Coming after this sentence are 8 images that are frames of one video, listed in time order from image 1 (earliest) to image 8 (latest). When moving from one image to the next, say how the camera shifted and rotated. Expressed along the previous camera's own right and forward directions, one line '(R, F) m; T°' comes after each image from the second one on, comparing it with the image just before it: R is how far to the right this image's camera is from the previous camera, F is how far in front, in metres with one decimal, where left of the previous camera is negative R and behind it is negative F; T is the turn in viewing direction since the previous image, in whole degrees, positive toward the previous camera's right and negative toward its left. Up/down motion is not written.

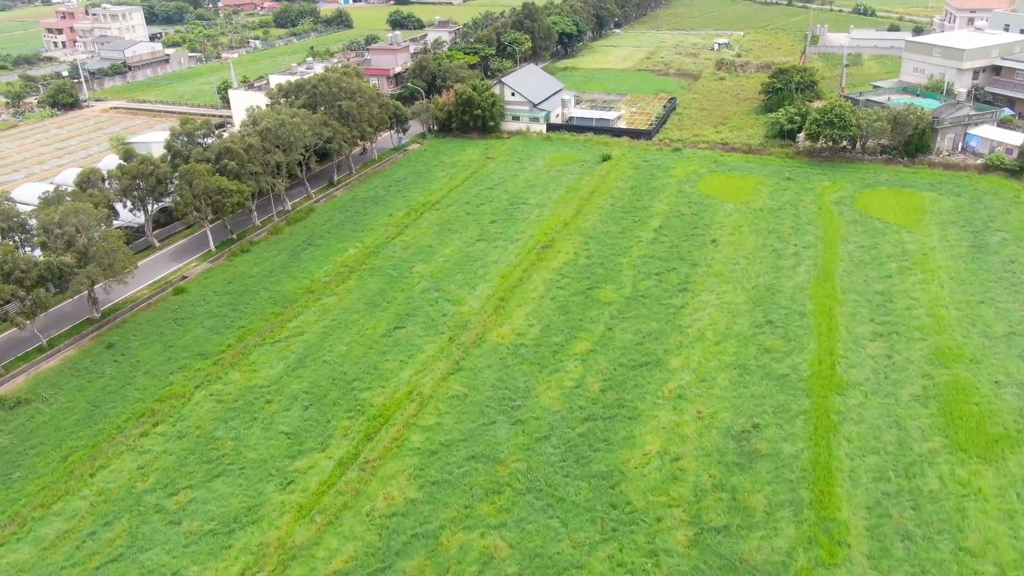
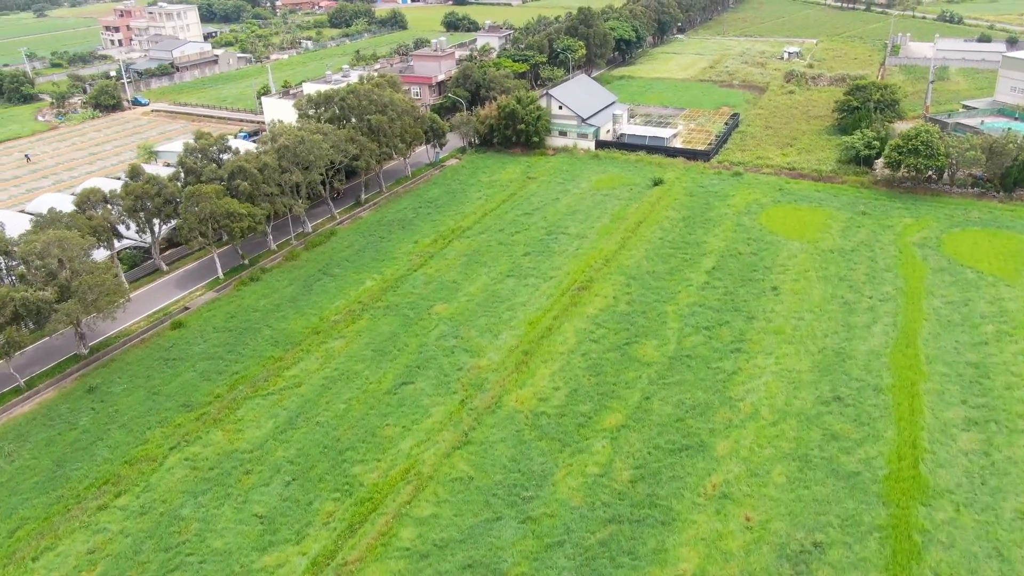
(+1.0, +3.8) m; -4°
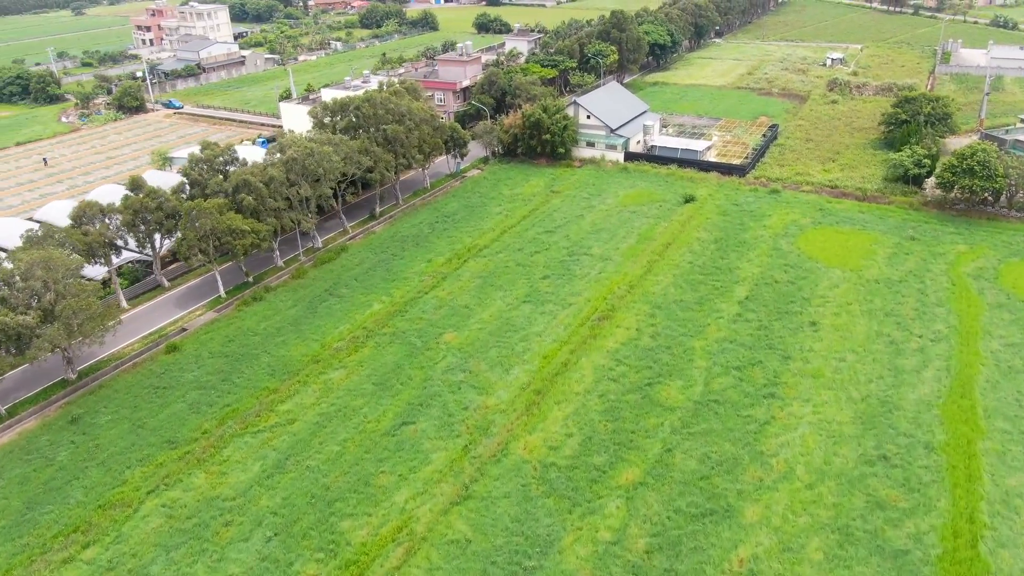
(+0.6, +2.2) m; -2°
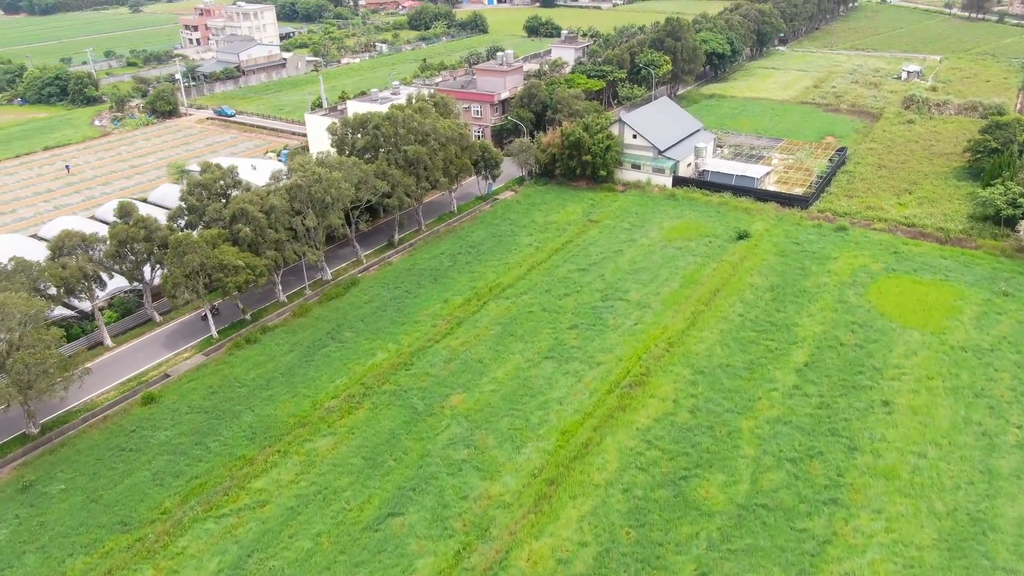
(+1.0, +3.8) m; -4°
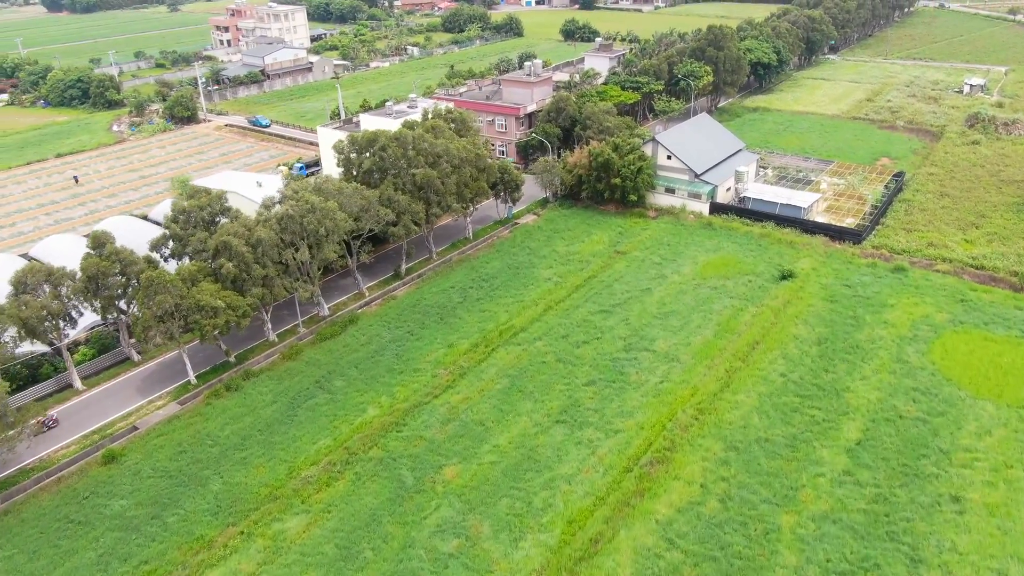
(+0.8, +3.3) m; -3°
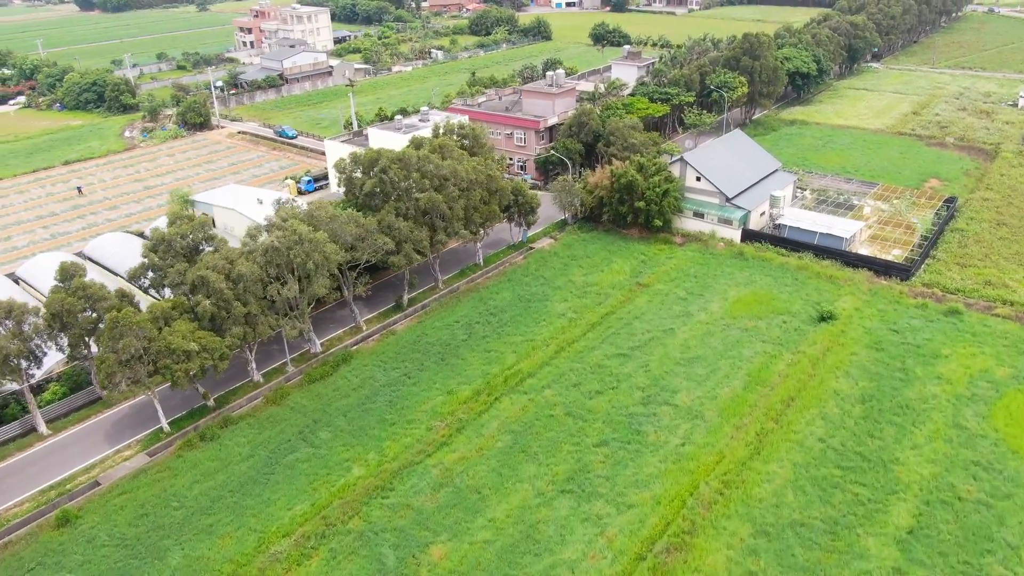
(+0.7, +2.7) m; -2°
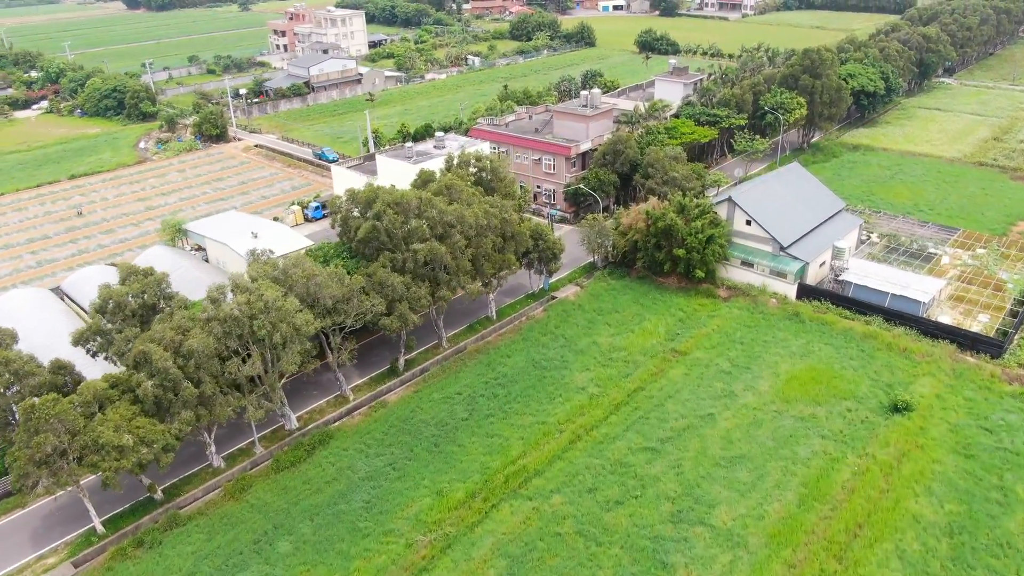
(+1.0, +4.4) m; -3°
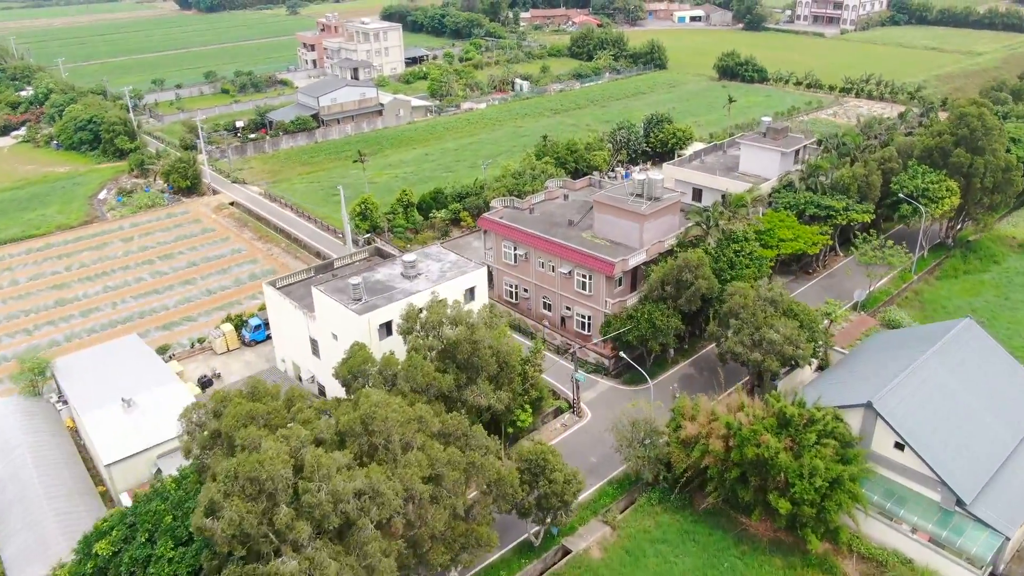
(+1.7, +12.4) m; -5°
